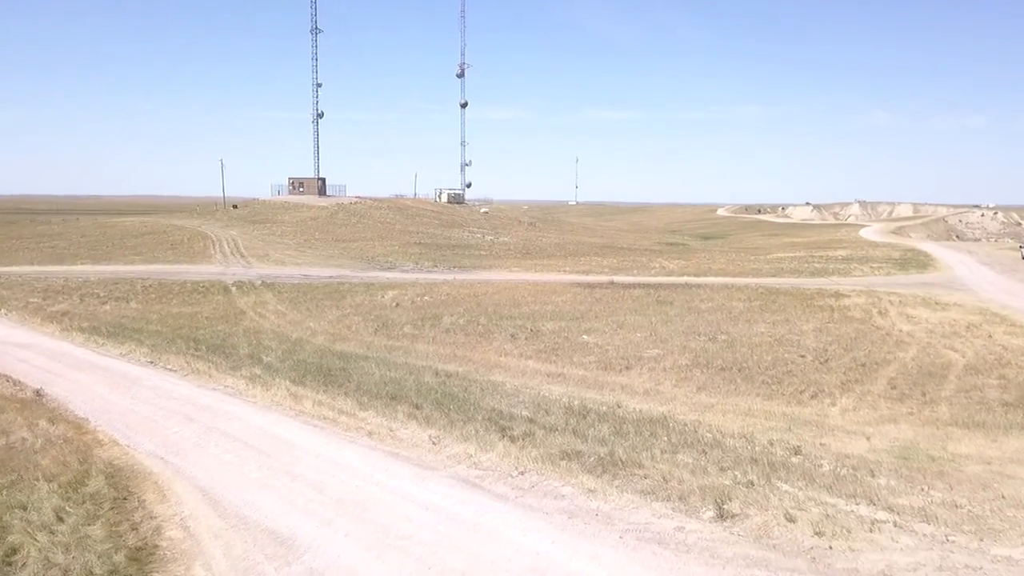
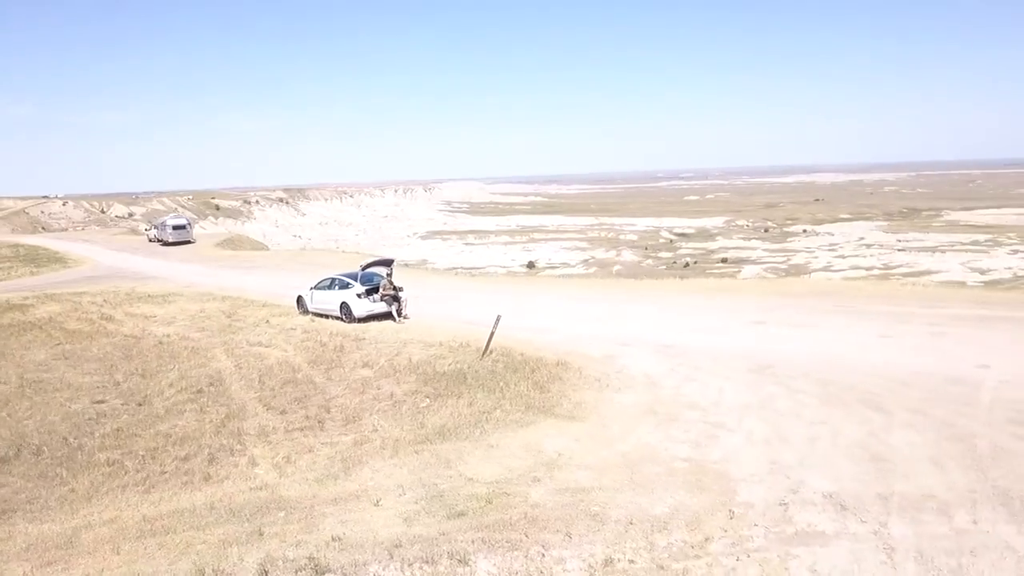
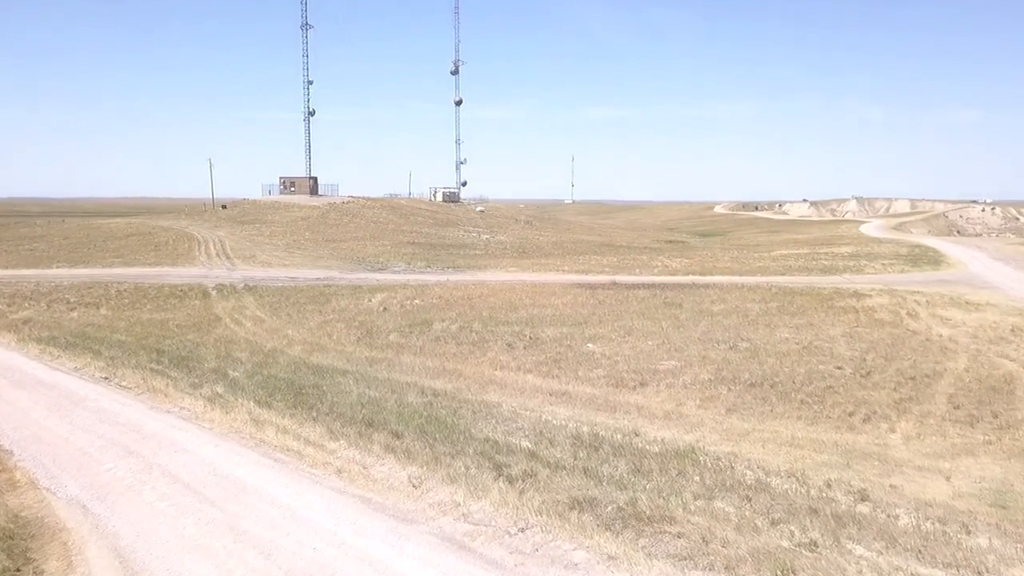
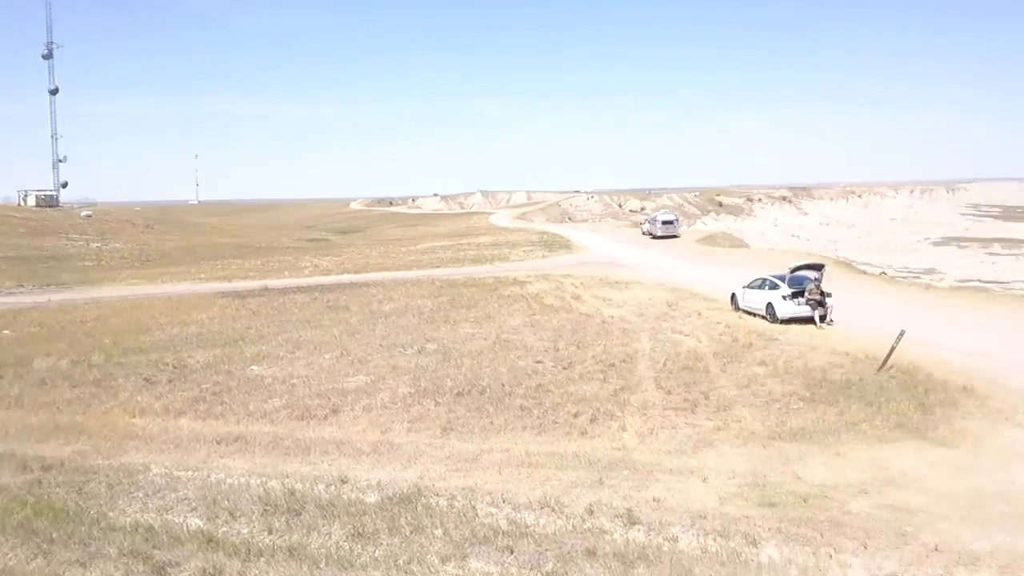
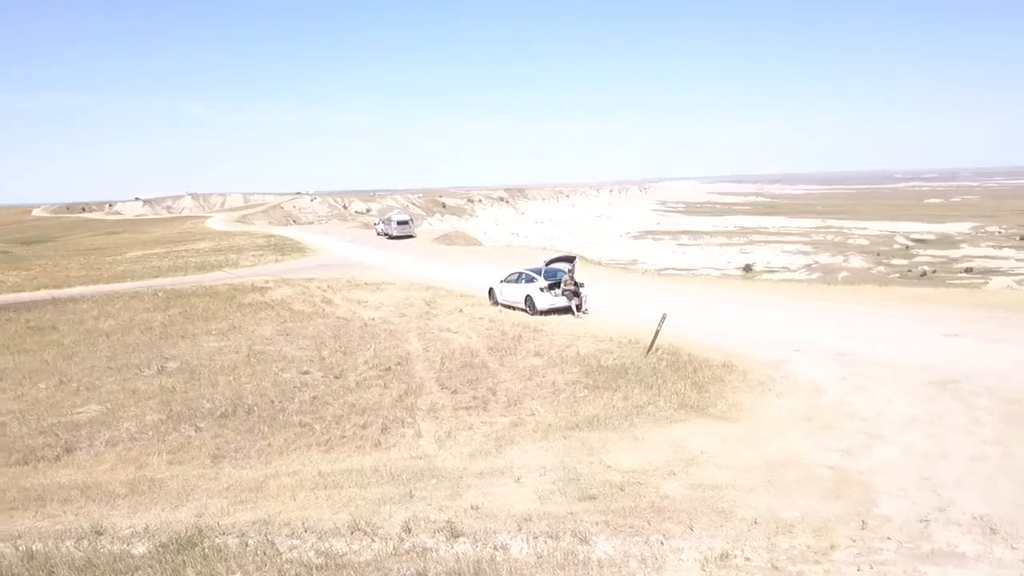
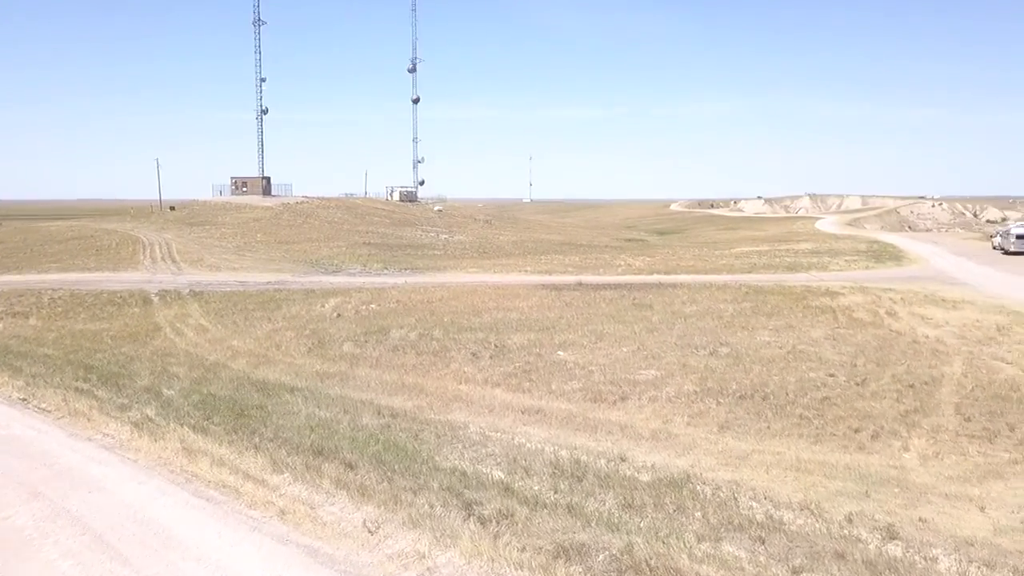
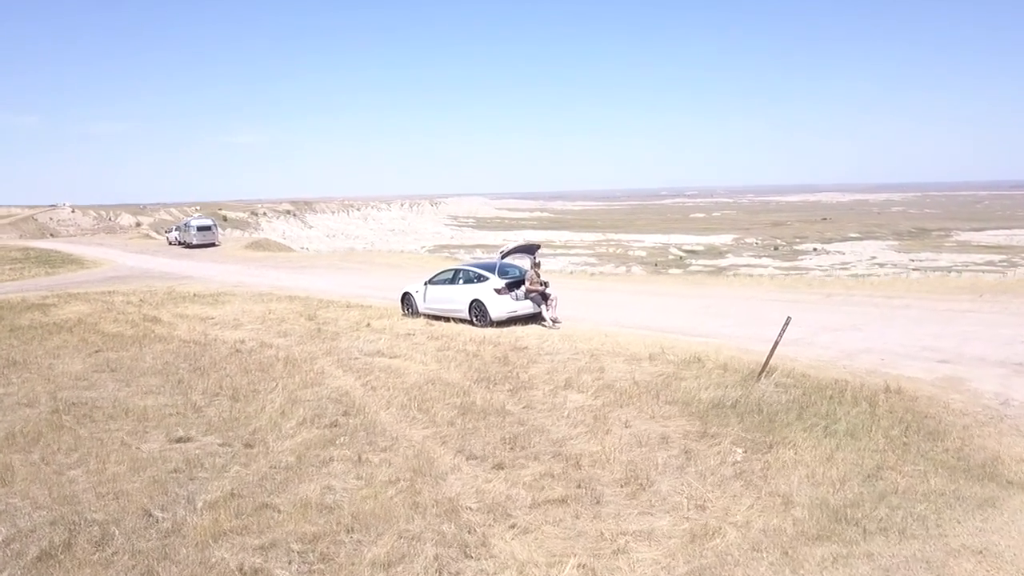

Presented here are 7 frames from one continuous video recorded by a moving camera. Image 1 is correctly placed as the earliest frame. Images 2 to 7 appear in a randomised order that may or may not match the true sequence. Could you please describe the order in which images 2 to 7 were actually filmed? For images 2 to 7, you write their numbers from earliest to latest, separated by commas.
3, 6, 4, 5, 2, 7
